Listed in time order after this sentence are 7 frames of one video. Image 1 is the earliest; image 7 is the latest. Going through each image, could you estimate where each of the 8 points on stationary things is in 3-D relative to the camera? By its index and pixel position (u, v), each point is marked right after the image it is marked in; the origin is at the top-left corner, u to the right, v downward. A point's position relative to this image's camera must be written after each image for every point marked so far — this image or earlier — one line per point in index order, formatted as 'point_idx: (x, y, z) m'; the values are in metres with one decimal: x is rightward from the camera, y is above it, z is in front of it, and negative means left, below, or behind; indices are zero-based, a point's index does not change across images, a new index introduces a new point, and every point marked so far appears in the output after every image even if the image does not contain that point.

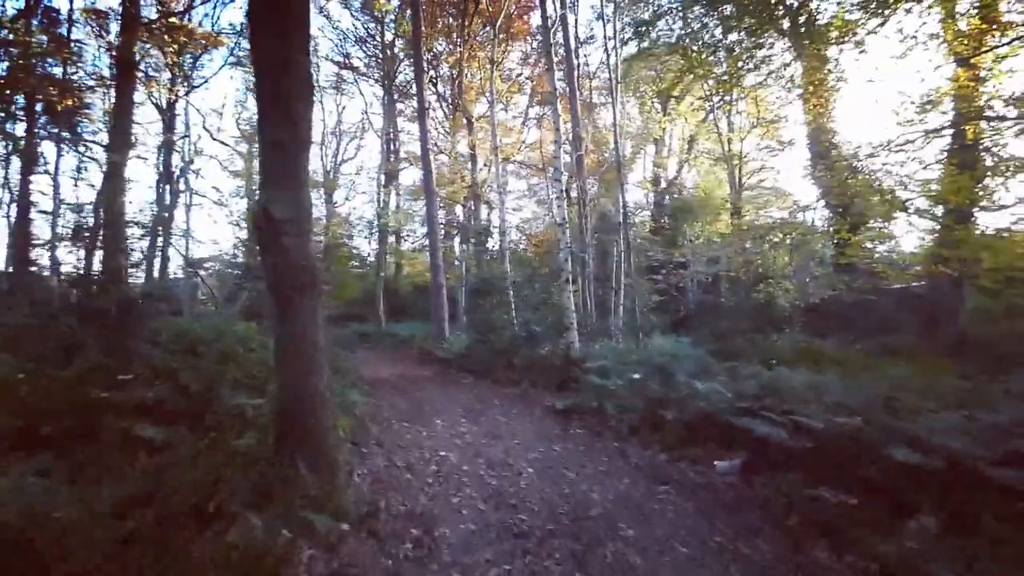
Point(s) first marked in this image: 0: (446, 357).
0: (-1.5, -1.6, +13.8) m
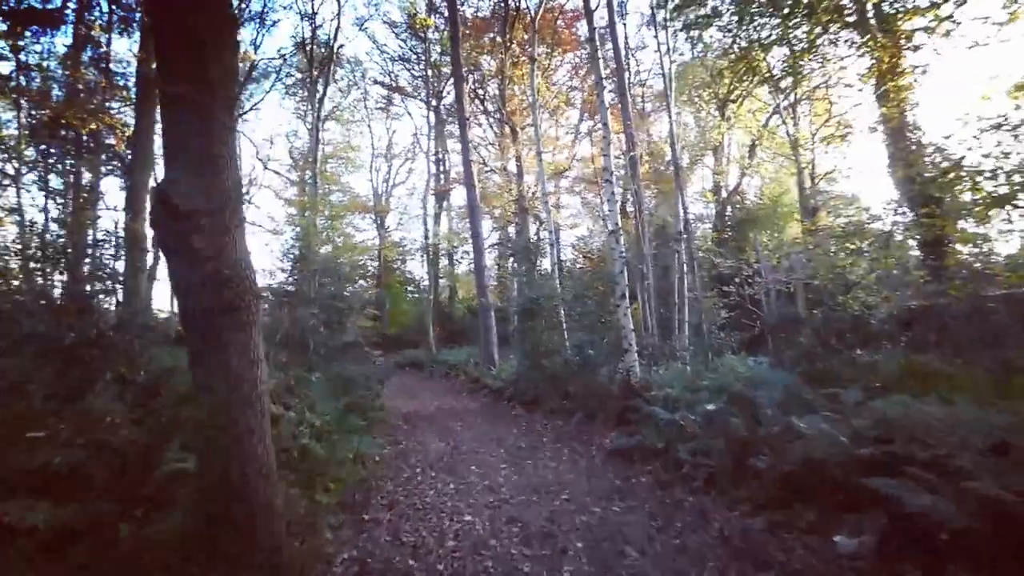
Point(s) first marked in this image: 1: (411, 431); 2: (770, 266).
0: (-0.4, -2.0, +12.7) m
1: (-1.5, -2.2, +9.3) m
2: (+6.1, +0.5, +14.4) m
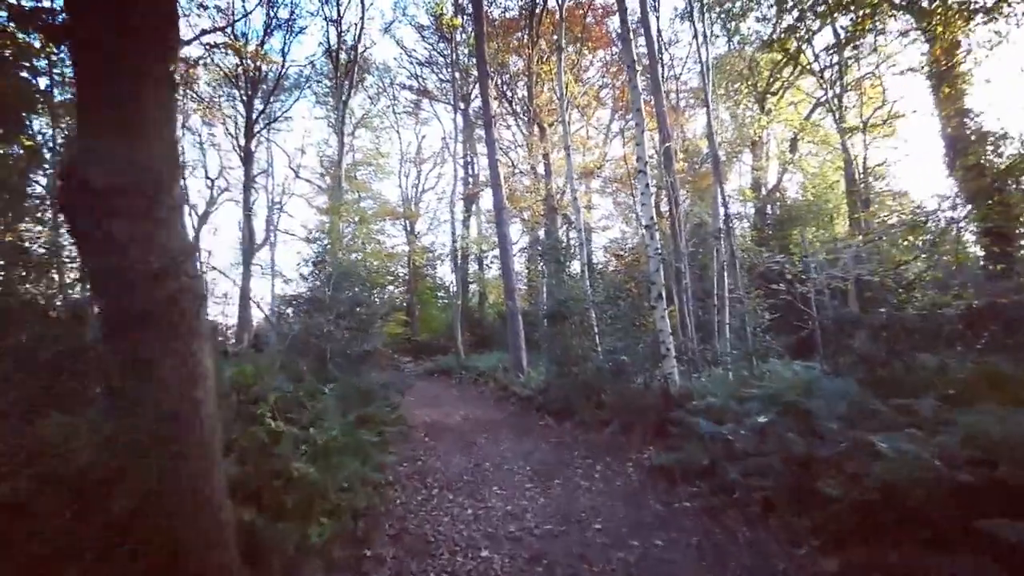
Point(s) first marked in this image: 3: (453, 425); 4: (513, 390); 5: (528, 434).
0: (+0.2, -2.1, +12.0) m
1: (-1.1, -2.2, +8.7) m
2: (+6.7, +0.5, +13.4) m
3: (-1.0, -2.3, +10.0) m
4: (0.0, -2.2, +12.8) m
5: (+0.2, -2.3, +9.4) m
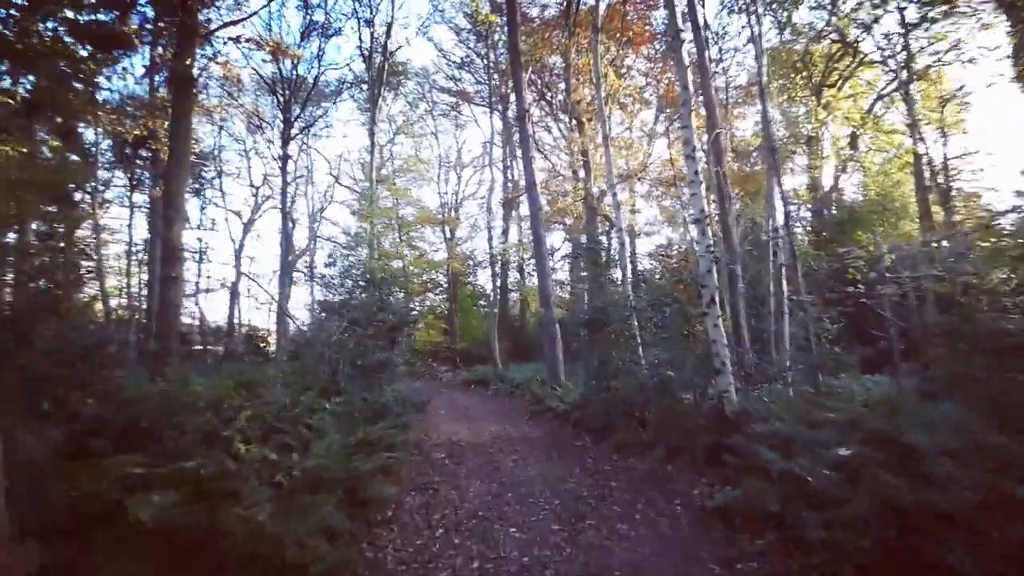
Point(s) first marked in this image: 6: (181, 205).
0: (+0.9, -2.2, +11.1) m
1: (-0.7, -2.3, +7.8) m
2: (+7.4, +0.4, +12.0) m
3: (-0.5, -2.3, +9.1) m
4: (+0.7, -2.3, +11.8) m
5: (+0.7, -2.3, +8.4) m
6: (-5.9, +1.5, +10.9) m
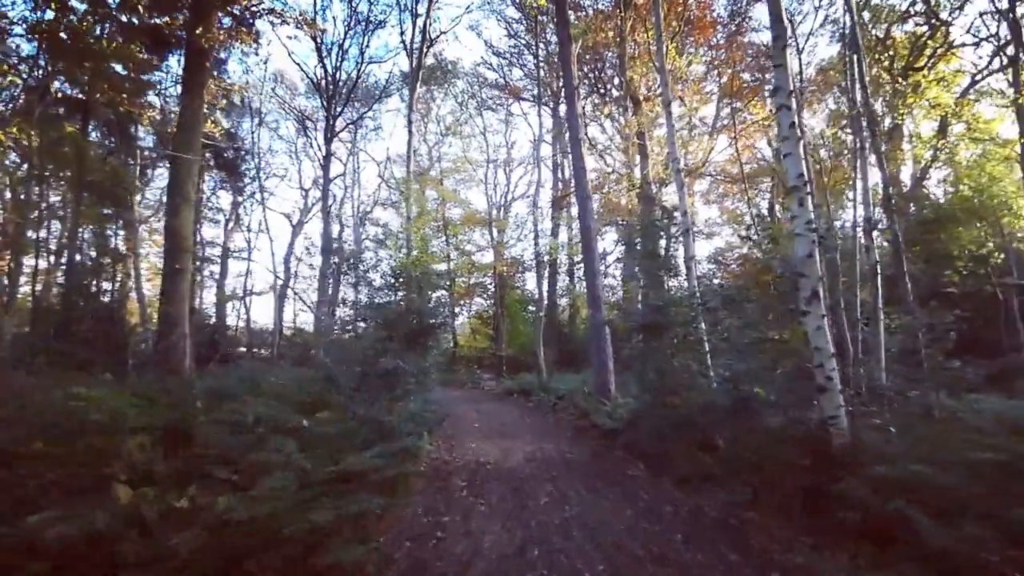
0: (+1.5, -2.2, +9.4) m
1: (-0.3, -2.2, +6.3) m
2: (+8.2, +0.4, +9.8) m
3: (0.0, -2.3, +7.6) m
4: (+1.4, -2.2, +10.2) m
5: (+1.1, -2.3, +6.9) m
6: (-5.2, +1.6, +9.9) m
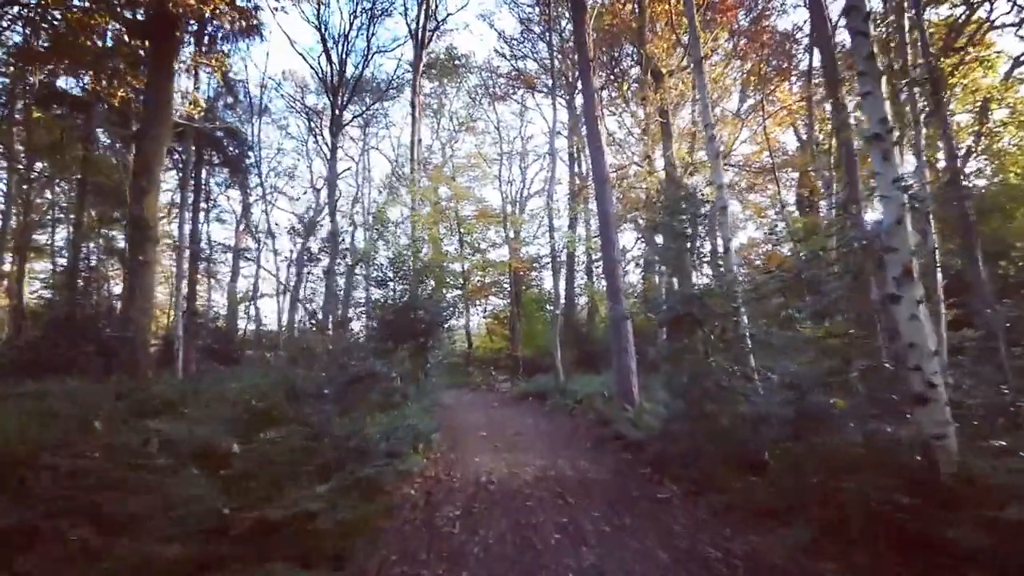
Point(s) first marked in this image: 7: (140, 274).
0: (+1.6, -2.0, +8.3) m
1: (-0.3, -2.1, +5.2) m
2: (+8.3, +0.6, +8.5) m
3: (+0.1, -2.1, +6.5) m
4: (+1.6, -2.1, +9.1) m
5: (+1.2, -2.1, +5.7) m
6: (-5.1, +1.7, +8.9) m
7: (-5.1, +0.2, +8.4) m
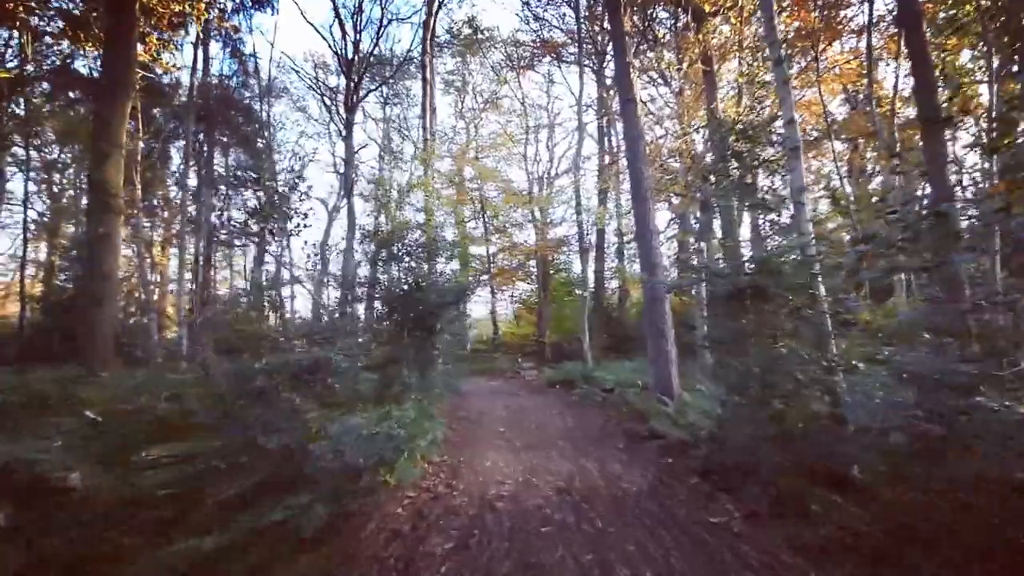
0: (+1.8, -1.7, +6.9) m
1: (-0.2, -1.8, +4.0) m
2: (+8.5, +0.9, +6.7) m
3: (+0.2, -1.9, +5.2) m
4: (+1.8, -1.8, +7.7) m
5: (+1.2, -1.9, +4.4) m
6: (-4.9, +2.0, +7.8) m
7: (-4.9, +0.5, +7.3) m
